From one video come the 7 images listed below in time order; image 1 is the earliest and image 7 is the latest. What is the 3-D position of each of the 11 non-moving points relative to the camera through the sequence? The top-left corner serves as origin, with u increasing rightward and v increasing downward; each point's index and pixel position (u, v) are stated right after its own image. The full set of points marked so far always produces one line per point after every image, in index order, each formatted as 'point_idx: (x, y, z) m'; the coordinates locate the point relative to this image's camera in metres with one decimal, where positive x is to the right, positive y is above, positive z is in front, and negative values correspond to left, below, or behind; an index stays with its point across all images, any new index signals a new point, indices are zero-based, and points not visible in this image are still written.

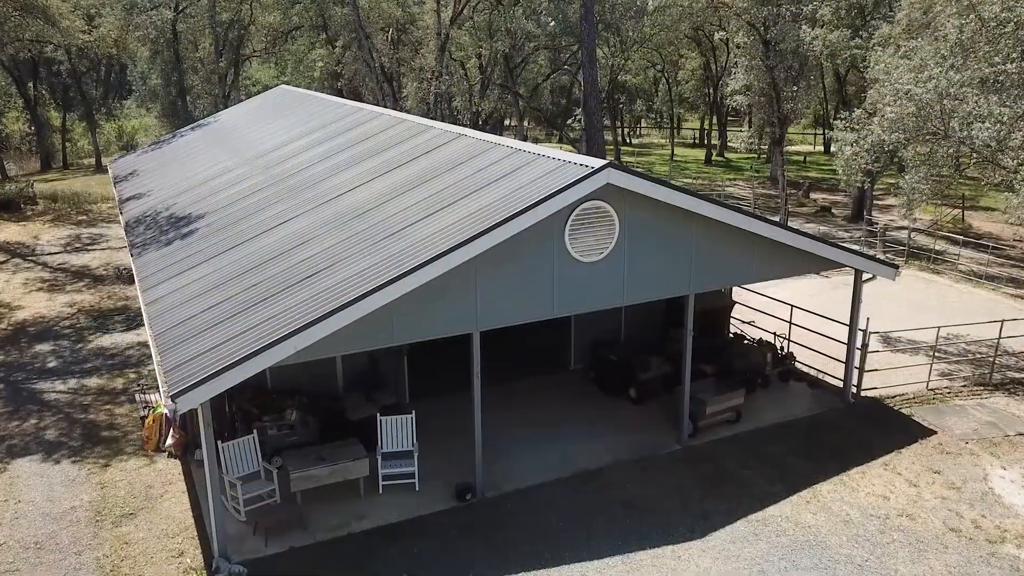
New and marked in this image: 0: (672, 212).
0: (+2.1, +1.0, +9.7) m
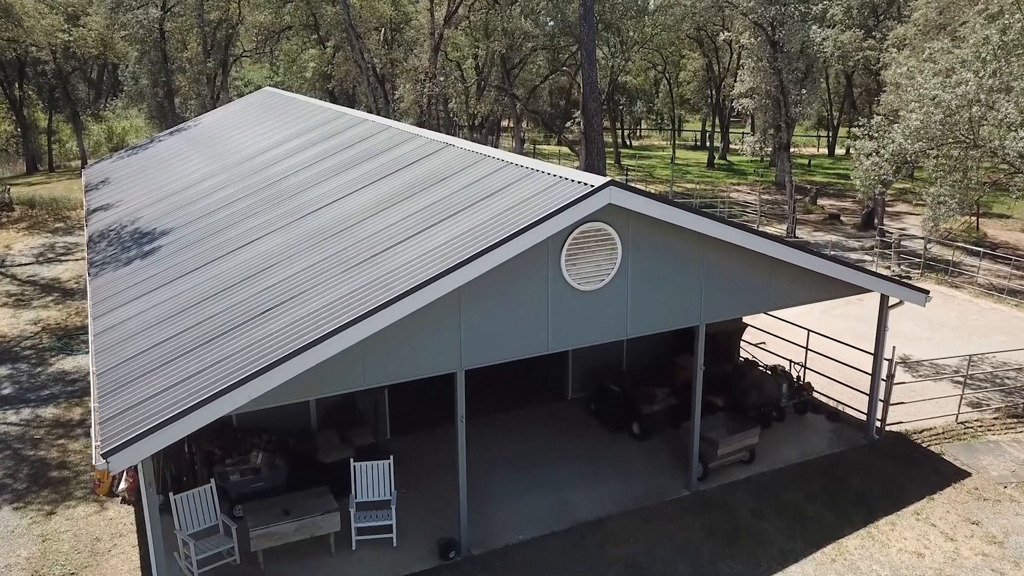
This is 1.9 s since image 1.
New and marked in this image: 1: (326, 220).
0: (+2.0, +0.6, +8.7) m
1: (-2.6, +1.0, +10.6) m
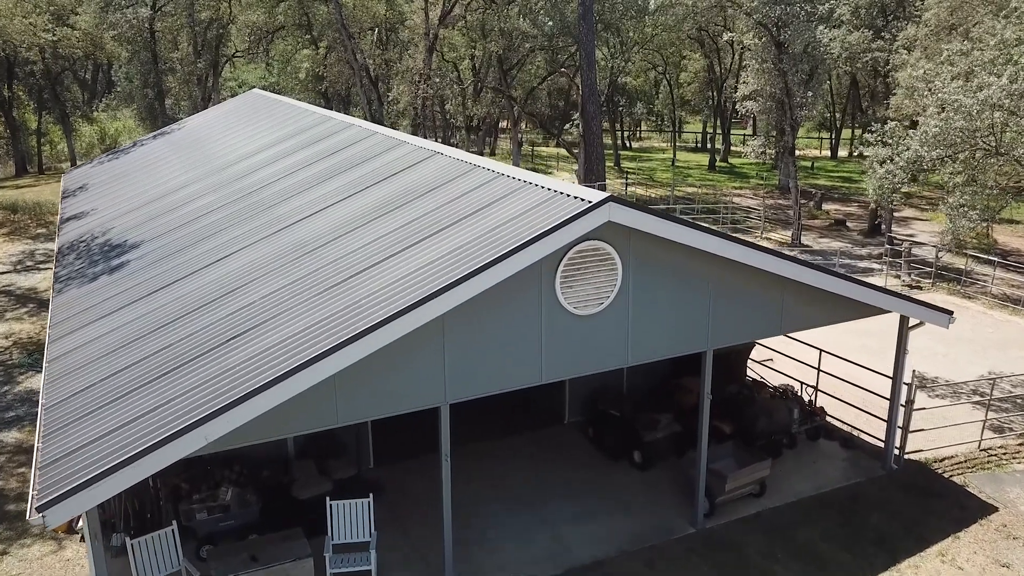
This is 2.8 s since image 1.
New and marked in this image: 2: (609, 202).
0: (+1.9, +0.3, +8.0) m
1: (-2.7, +0.7, +9.9) m
2: (+0.9, +0.8, +7.0) m
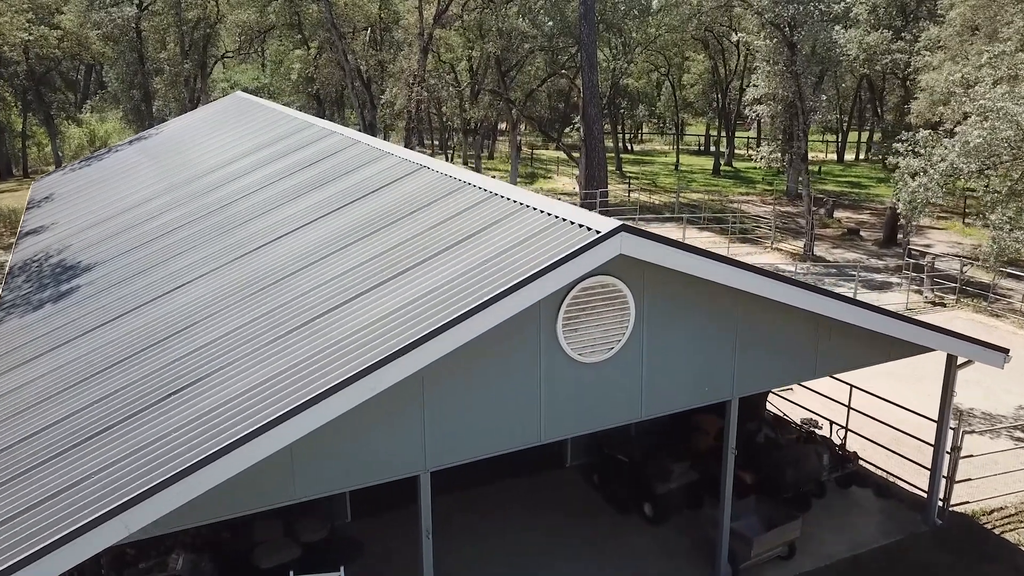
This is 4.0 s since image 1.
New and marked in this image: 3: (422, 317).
0: (+1.8, 0.0, +6.9) m
1: (-2.8, +0.4, +8.7) m
2: (+0.9, +0.5, +5.9) m
3: (-0.7, -0.2, +6.1) m
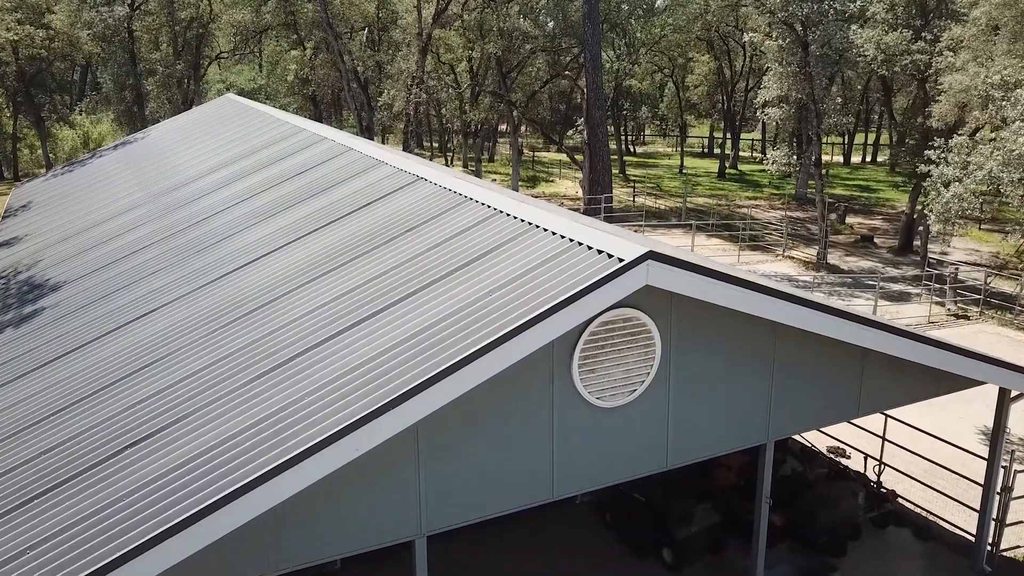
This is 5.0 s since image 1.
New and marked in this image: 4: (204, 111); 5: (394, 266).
0: (+1.9, -0.3, +6.1) m
1: (-2.7, +0.1, +7.9) m
2: (+0.9, +0.2, +5.1) m
3: (-0.7, -0.5, +5.3) m
4: (-7.8, +4.5, +18.9) m
5: (-1.2, +0.2, +7.1) m
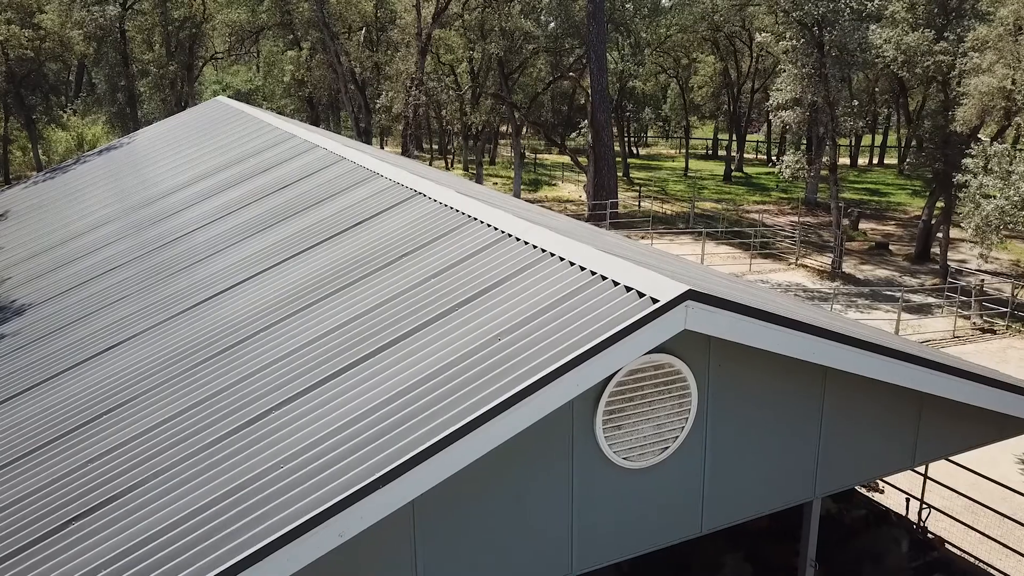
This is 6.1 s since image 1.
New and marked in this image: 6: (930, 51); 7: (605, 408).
0: (+2.0, -0.6, +5.3) m
1: (-2.6, -0.2, +7.1) m
2: (+1.0, -0.1, +4.3) m
3: (-0.6, -0.8, +4.5) m
4: (-7.8, +4.2, +18.2) m
5: (-1.1, -0.1, +6.3) m
6: (+11.4, +6.5, +20.6) m
7: (+0.6, -0.8, +4.6) m
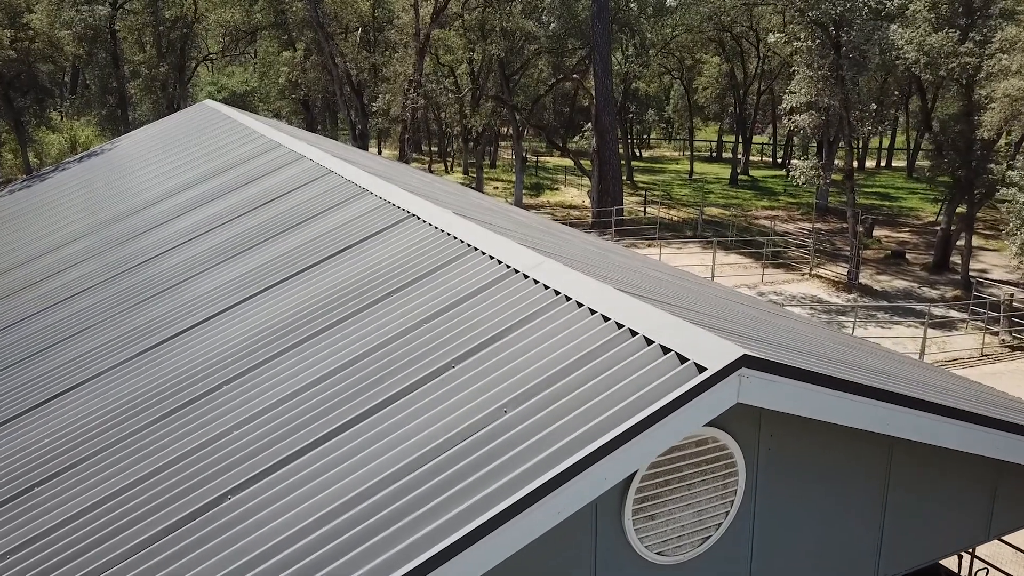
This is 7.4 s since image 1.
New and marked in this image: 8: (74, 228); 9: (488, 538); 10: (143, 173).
0: (+2.0, -0.9, +4.4) m
1: (-2.6, -0.5, +6.3) m
2: (+1.1, -0.4, +3.5) m
3: (-0.5, -1.1, +3.6) m
4: (-7.7, +3.9, +17.3) m
5: (-1.0, -0.4, +5.4) m
6: (+11.5, +6.2, +19.7) m
7: (+0.6, -1.1, +3.8) m
8: (-6.1, +0.9, +10.6) m
9: (-0.1, -1.1, +3.2) m
10: (-6.2, +2.0, +12.7) m
